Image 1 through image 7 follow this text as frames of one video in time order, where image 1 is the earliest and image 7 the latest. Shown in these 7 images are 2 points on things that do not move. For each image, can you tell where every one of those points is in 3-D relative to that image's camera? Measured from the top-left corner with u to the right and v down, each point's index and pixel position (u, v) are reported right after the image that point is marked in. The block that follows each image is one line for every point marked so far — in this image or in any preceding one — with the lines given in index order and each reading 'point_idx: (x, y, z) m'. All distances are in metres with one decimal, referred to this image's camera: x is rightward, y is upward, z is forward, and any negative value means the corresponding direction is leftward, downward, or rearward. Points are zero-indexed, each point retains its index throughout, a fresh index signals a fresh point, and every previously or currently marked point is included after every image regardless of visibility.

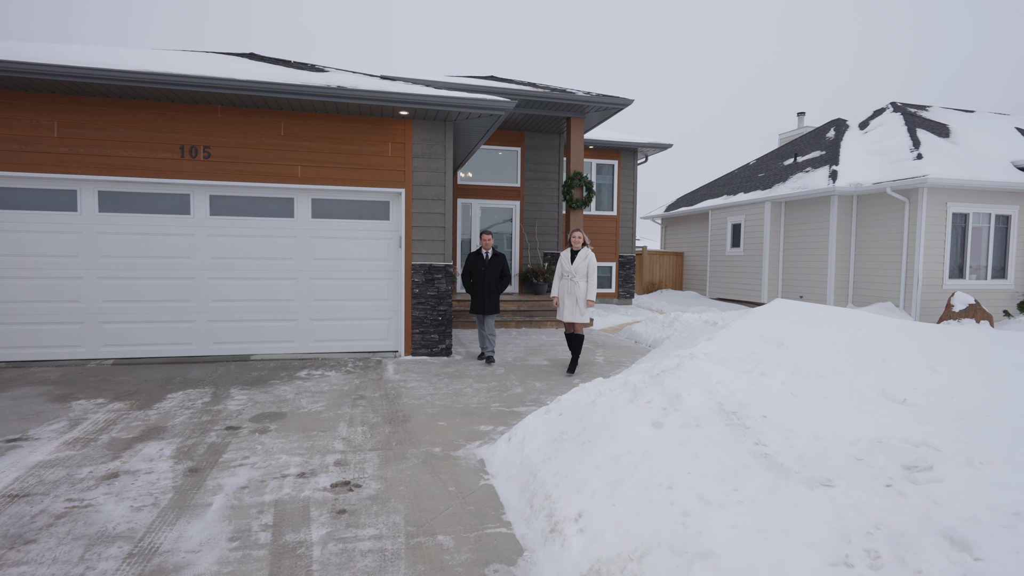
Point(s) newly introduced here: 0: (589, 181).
0: (+1.6, +2.2, +11.3) m
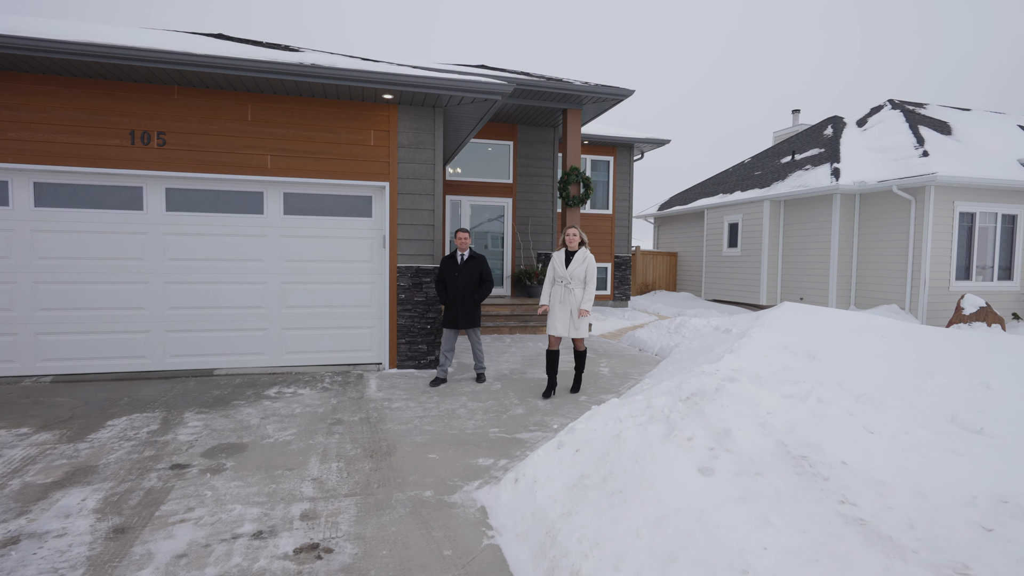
0: (+1.5, +2.2, +10.6) m
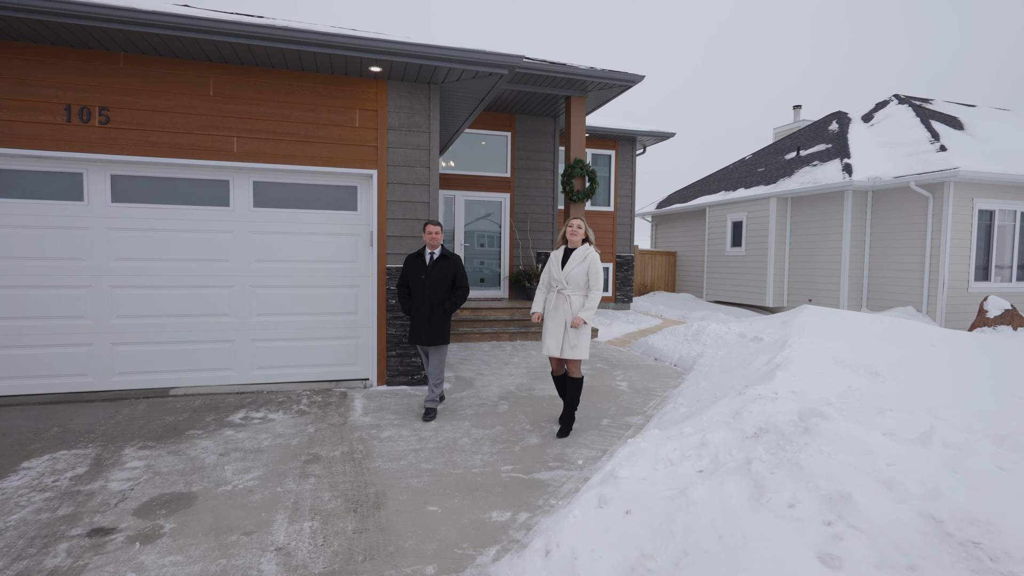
0: (+1.5, +2.2, +9.8) m
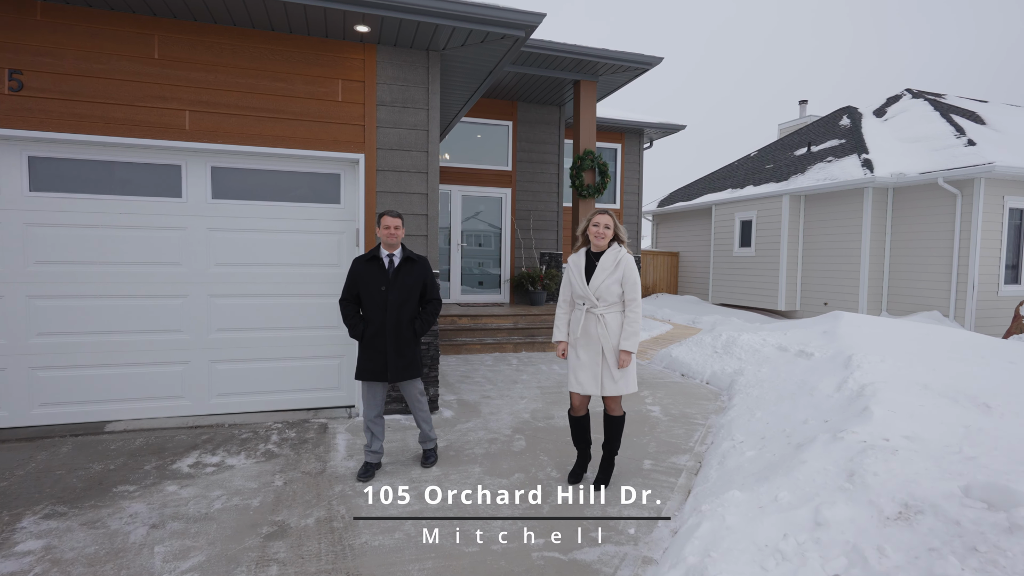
0: (+1.5, +2.1, +8.9) m
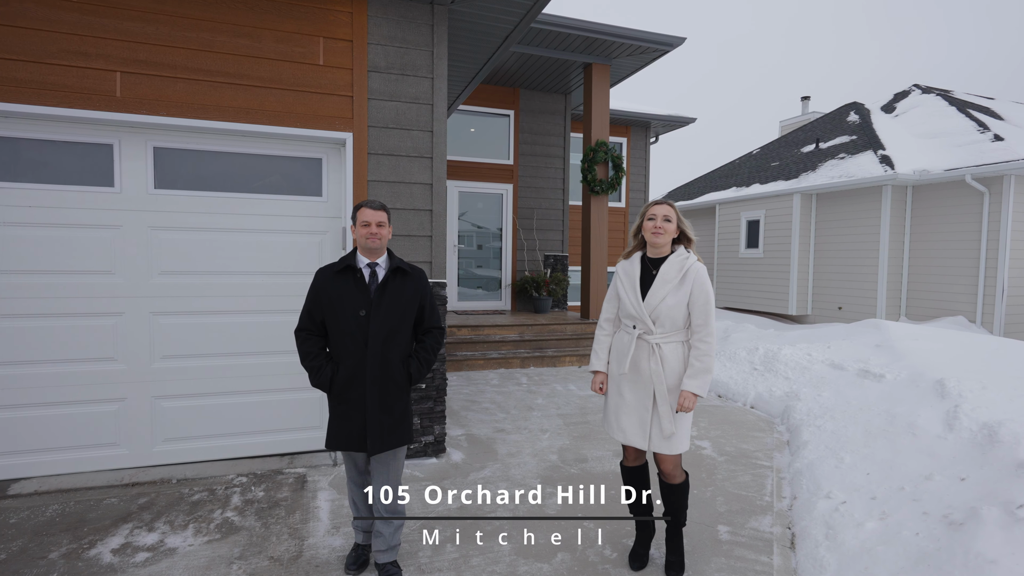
0: (+1.6, +2.0, +8.0) m
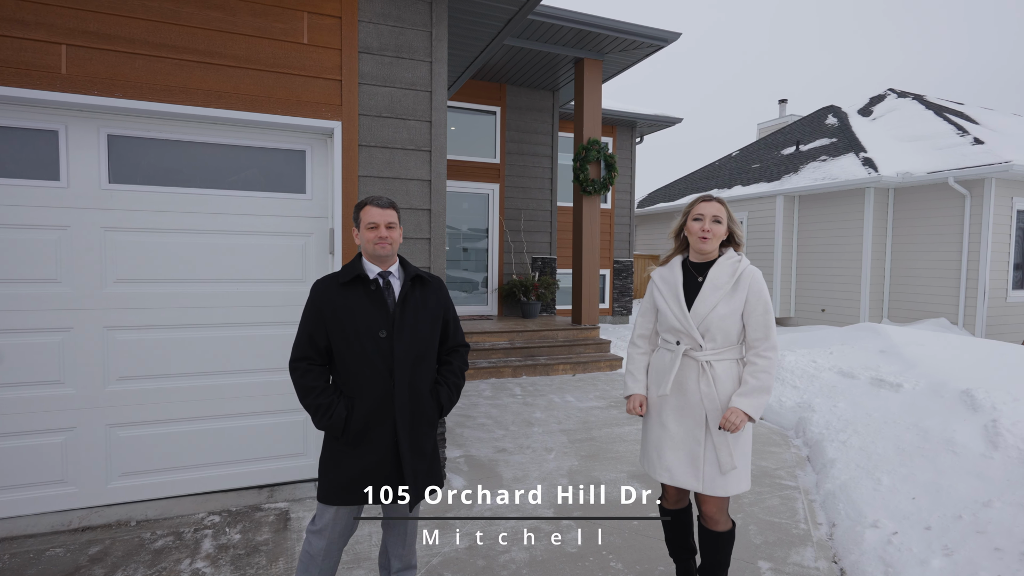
0: (+1.4, +1.9, +7.8) m
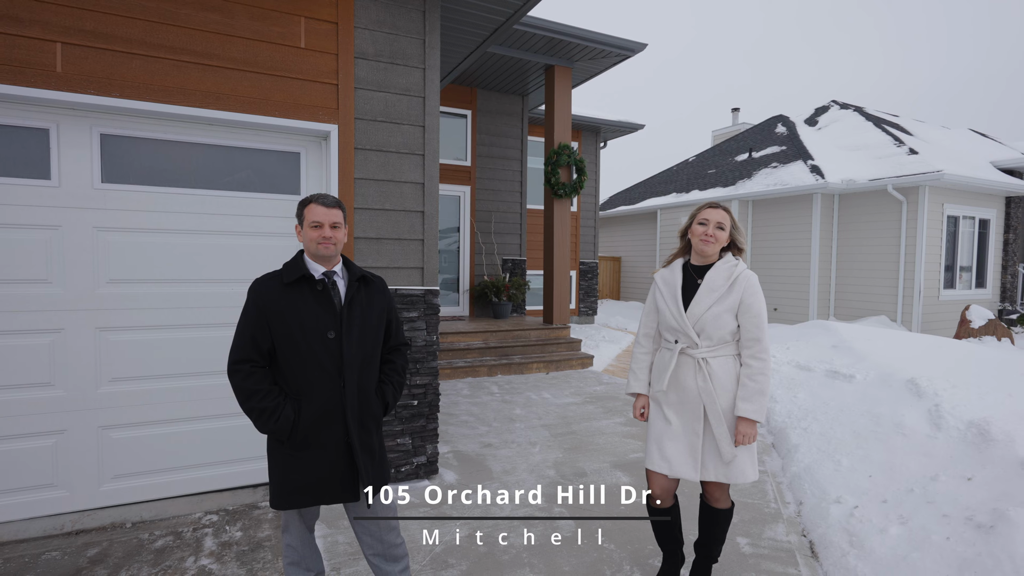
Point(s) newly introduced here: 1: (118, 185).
0: (+1.0, +1.9, +8.0) m
1: (-2.1, +0.6, +2.9) m
